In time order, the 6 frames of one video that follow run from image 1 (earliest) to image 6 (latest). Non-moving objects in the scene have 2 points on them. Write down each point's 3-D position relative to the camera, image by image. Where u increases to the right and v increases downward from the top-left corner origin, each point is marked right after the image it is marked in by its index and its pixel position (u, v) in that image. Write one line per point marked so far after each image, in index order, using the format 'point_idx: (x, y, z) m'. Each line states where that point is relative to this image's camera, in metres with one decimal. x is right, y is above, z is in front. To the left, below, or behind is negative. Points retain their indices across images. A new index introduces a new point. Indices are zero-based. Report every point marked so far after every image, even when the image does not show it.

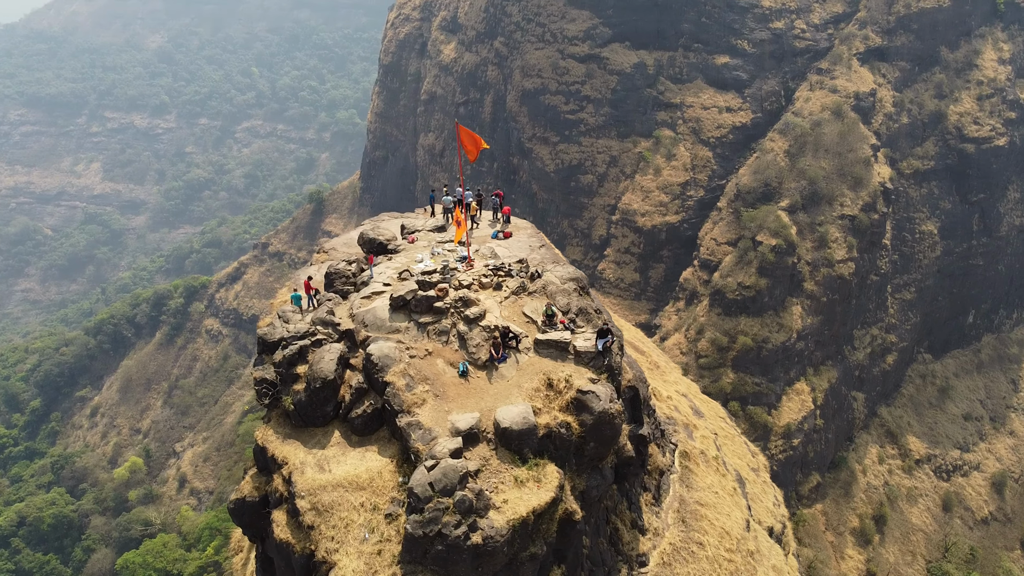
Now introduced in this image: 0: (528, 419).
0: (+0.2, -1.8, +10.9) m
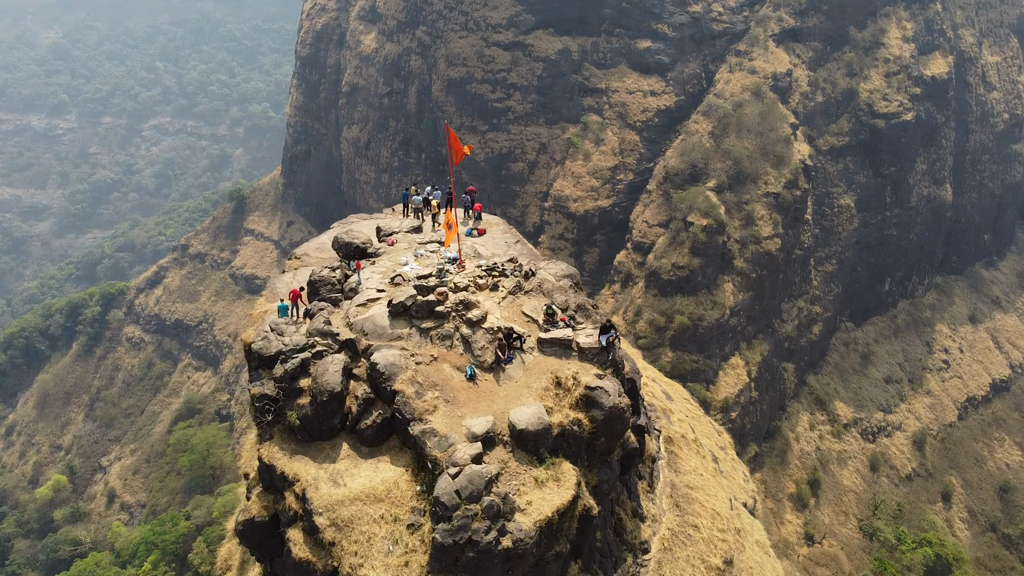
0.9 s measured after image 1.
0: (+0.4, -1.8, +10.9) m
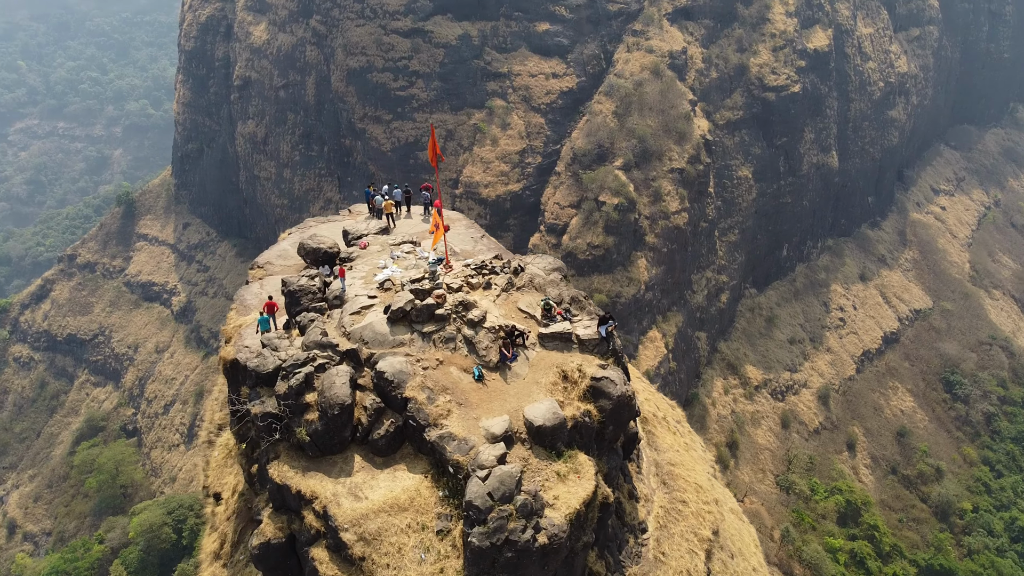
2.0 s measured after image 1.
0: (+0.6, -1.7, +11.0) m
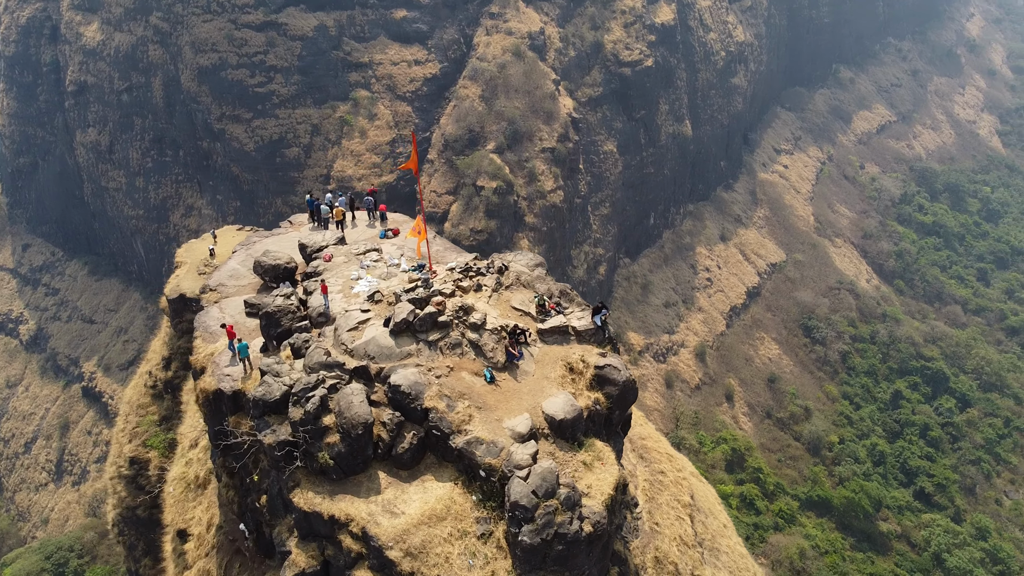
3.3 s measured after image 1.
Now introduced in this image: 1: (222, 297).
0: (+0.9, -1.7, +11.4) m
1: (-5.5, -0.2, +15.2) m
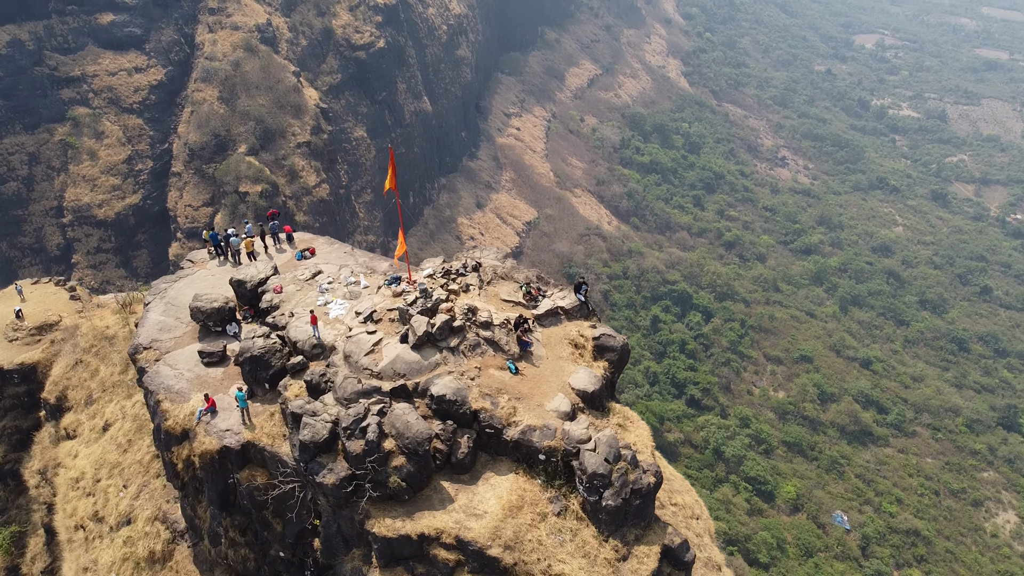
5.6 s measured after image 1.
0: (+1.3, -1.4, +12.4) m
1: (-6.1, -1.1, +14.0) m
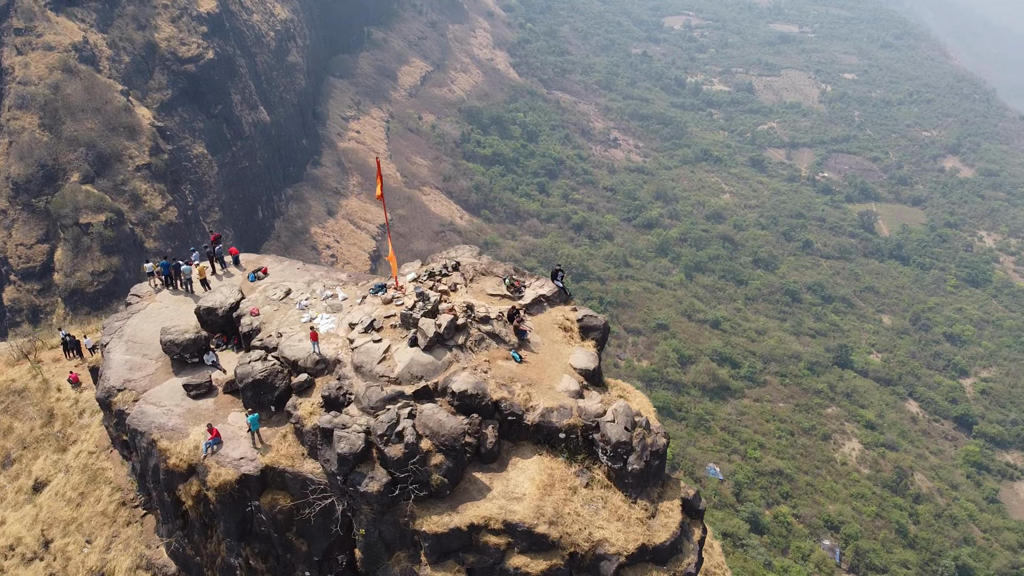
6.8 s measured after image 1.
0: (+1.3, -1.1, +13.2) m
1: (-6.2, -1.7, +13.5) m
